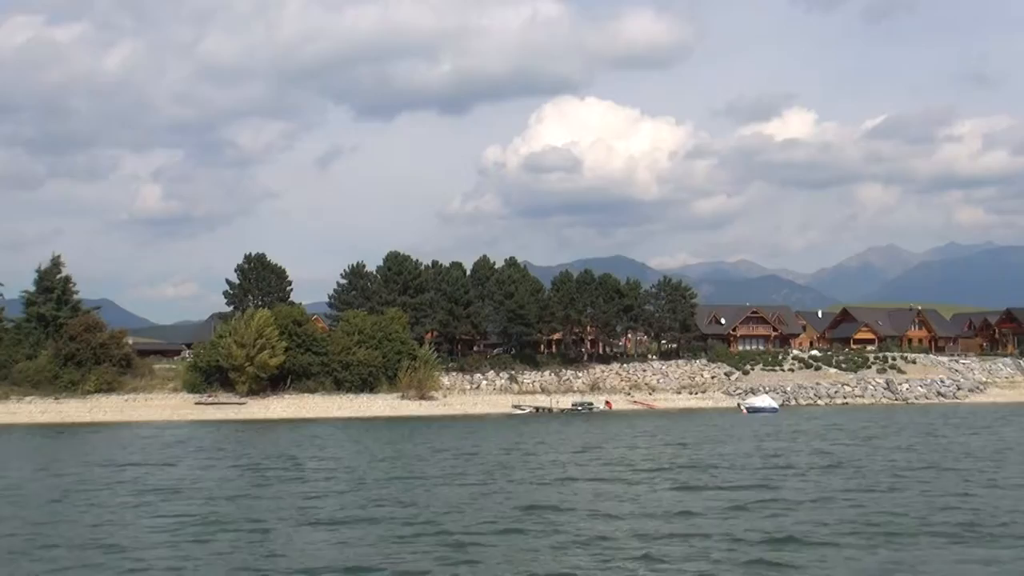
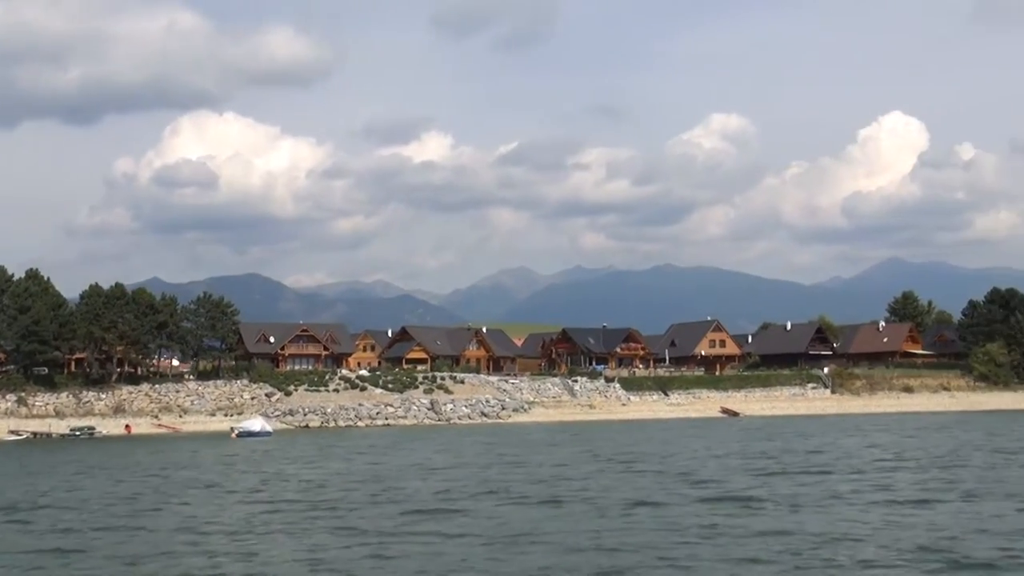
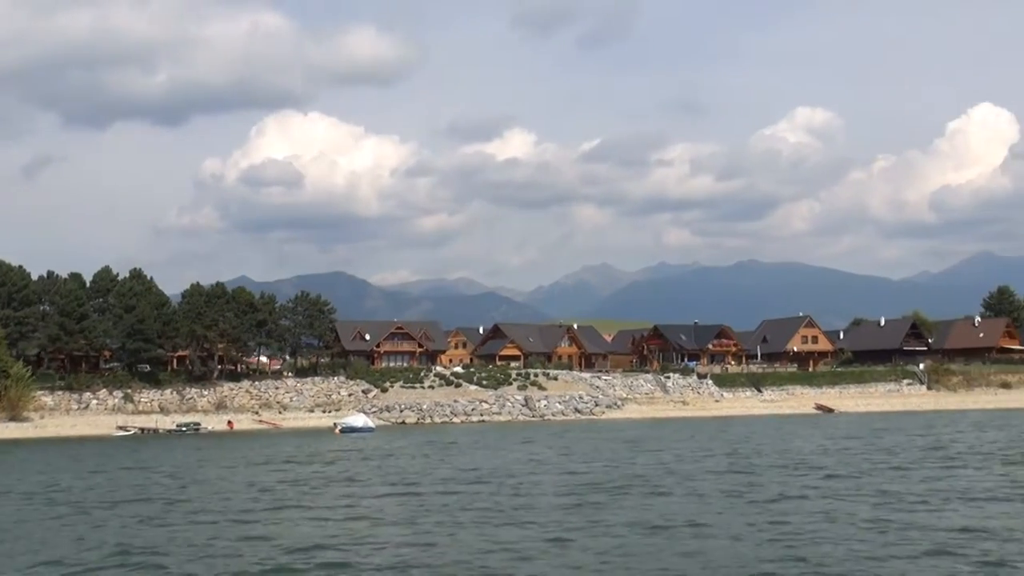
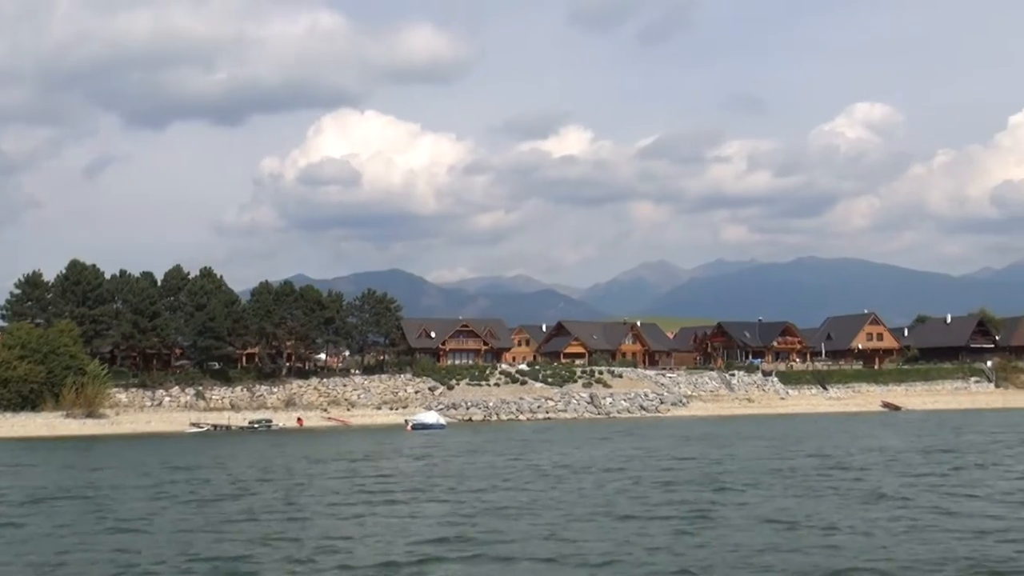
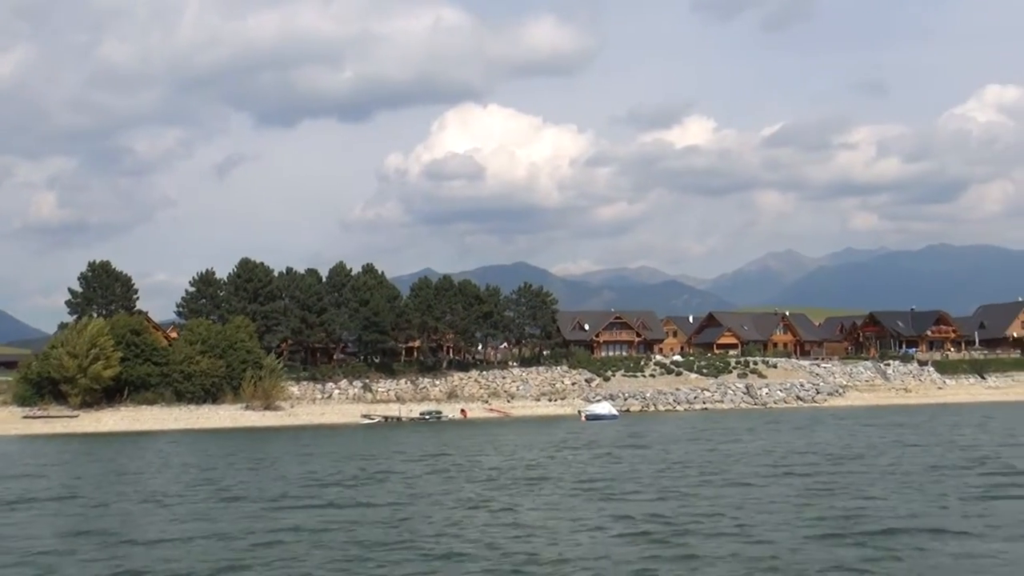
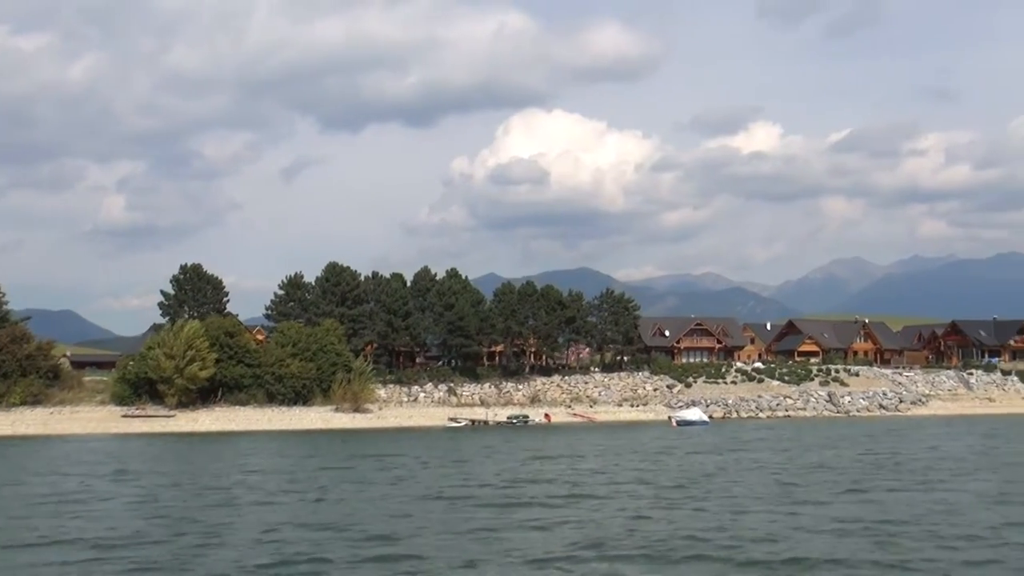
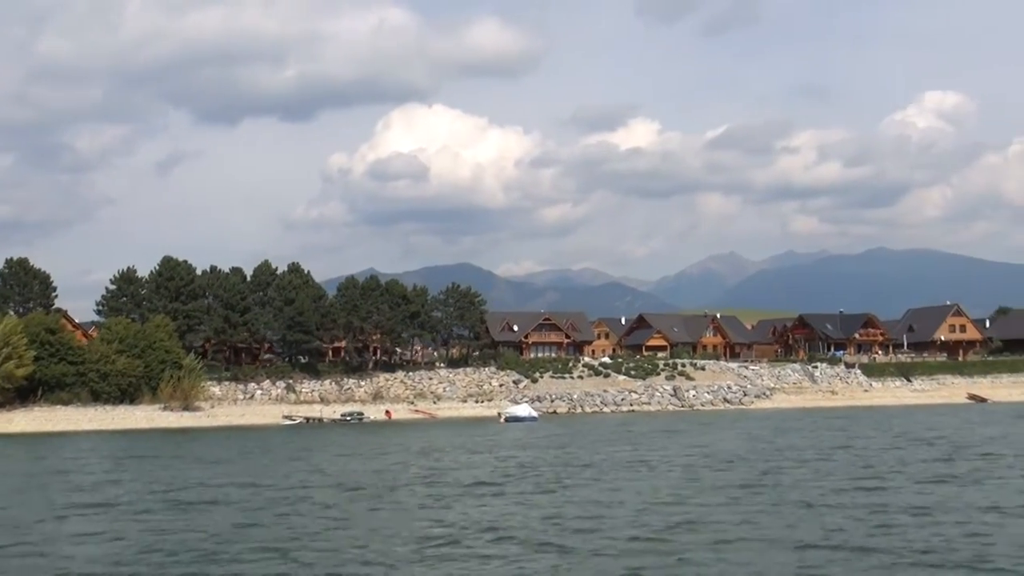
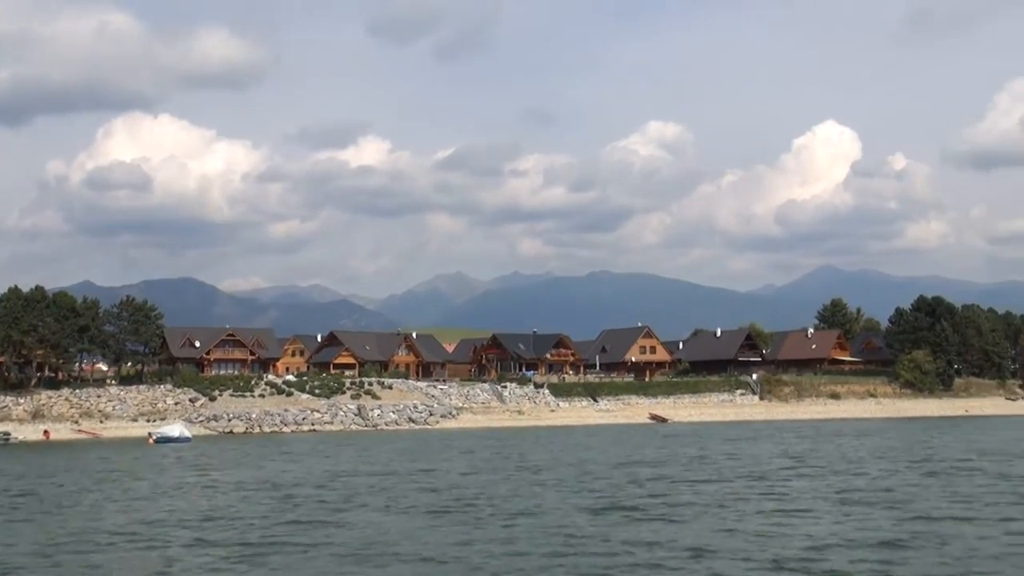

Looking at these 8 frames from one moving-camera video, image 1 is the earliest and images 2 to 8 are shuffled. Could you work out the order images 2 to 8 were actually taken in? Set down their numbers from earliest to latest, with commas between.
6, 5, 7, 4, 3, 2, 8
